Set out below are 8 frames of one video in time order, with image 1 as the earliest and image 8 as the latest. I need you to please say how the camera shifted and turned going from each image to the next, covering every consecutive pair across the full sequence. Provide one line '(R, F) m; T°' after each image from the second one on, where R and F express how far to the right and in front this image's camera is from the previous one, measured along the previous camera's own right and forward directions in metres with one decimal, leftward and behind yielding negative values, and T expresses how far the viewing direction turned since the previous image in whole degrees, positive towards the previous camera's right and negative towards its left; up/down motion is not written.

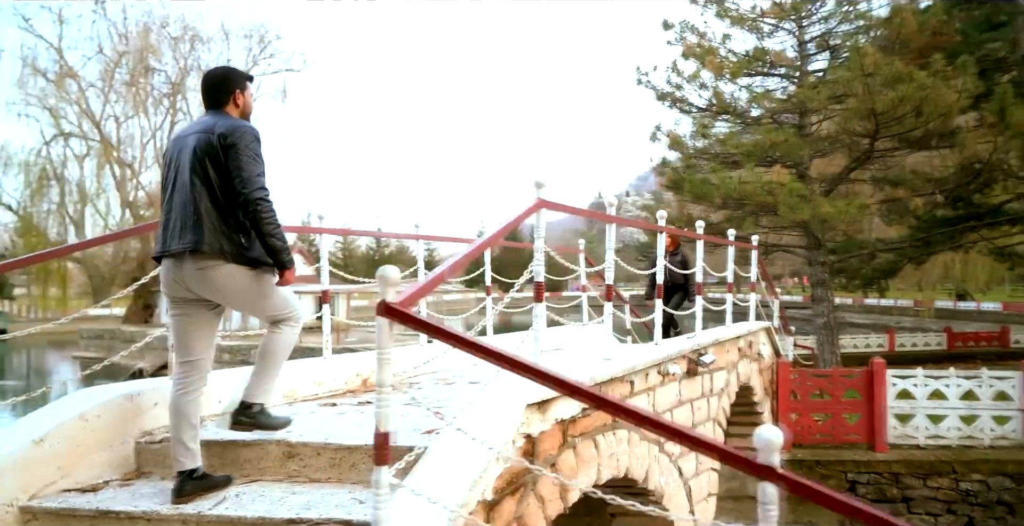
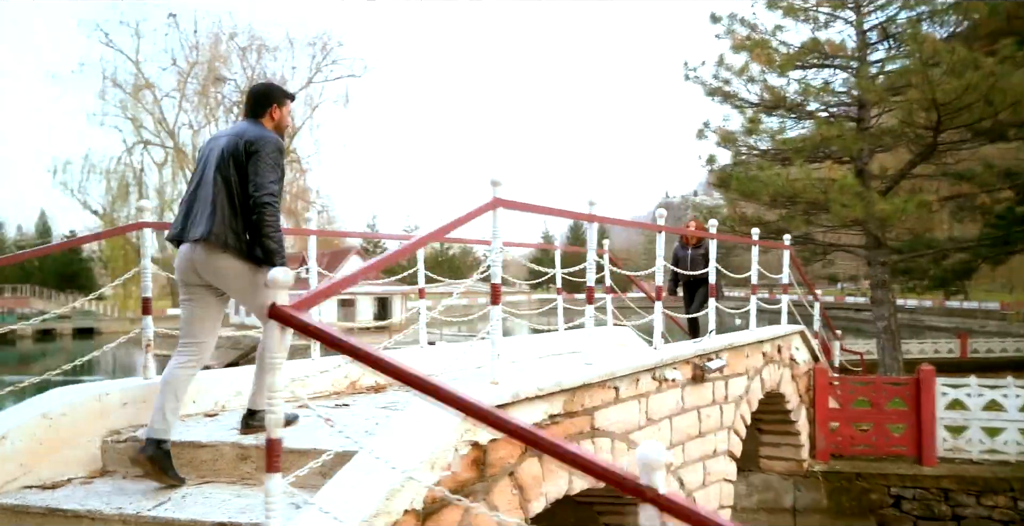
(+0.7, +0.2) m; -6°
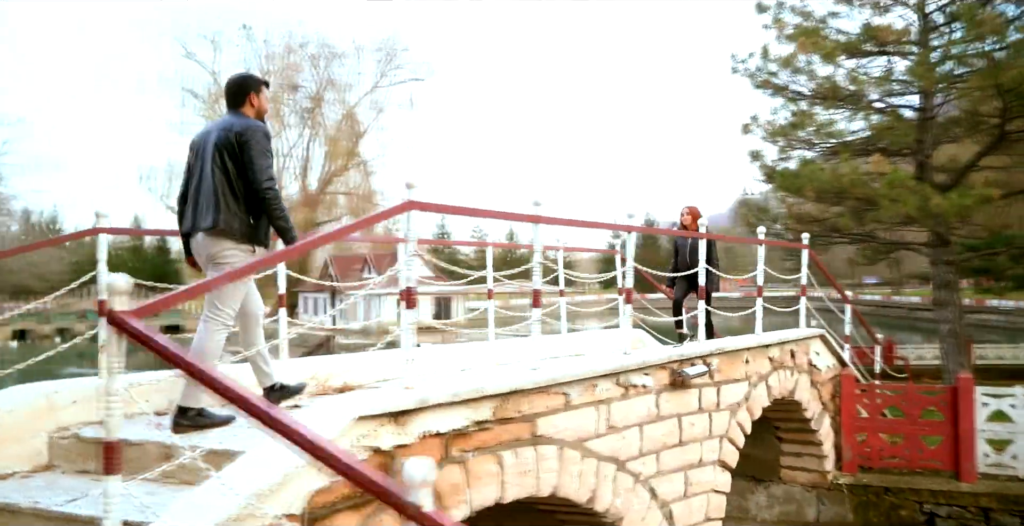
(+0.9, +0.1) m; -6°
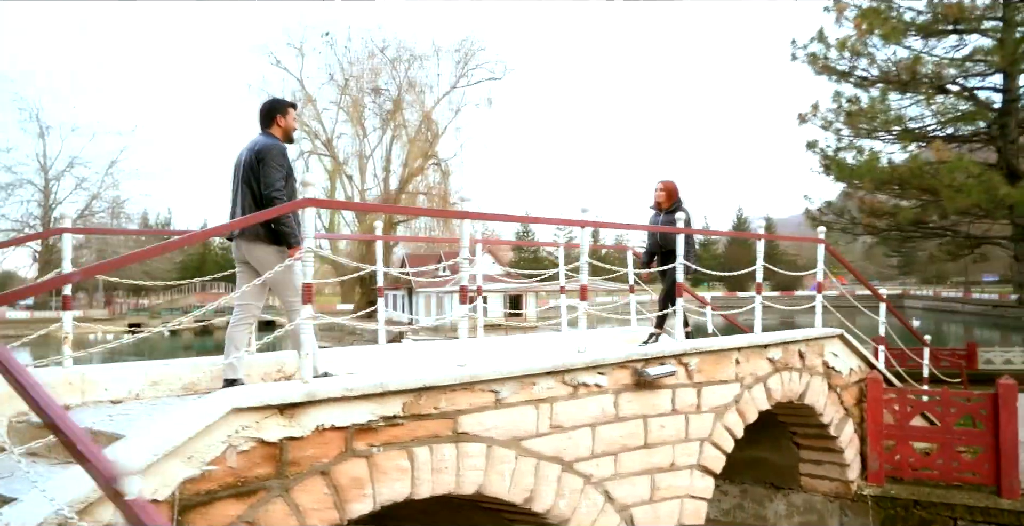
(+1.2, +0.1) m; -8°
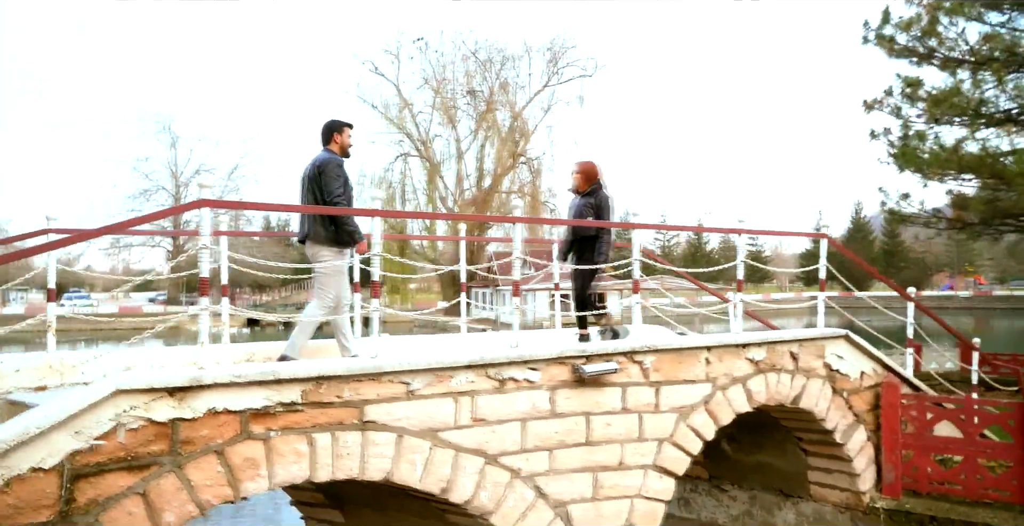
(+1.4, 0.0) m; -9°
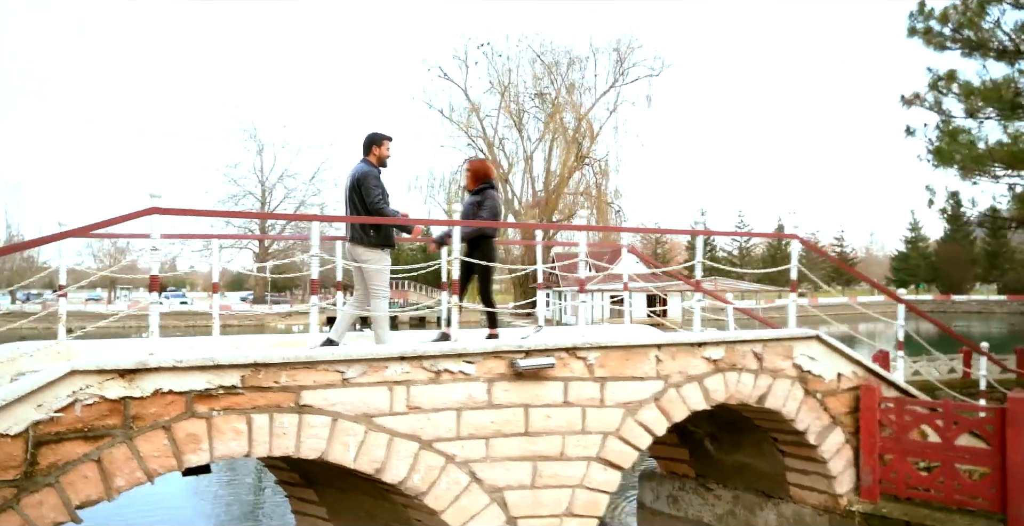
(+1.3, -0.3) m; -7°
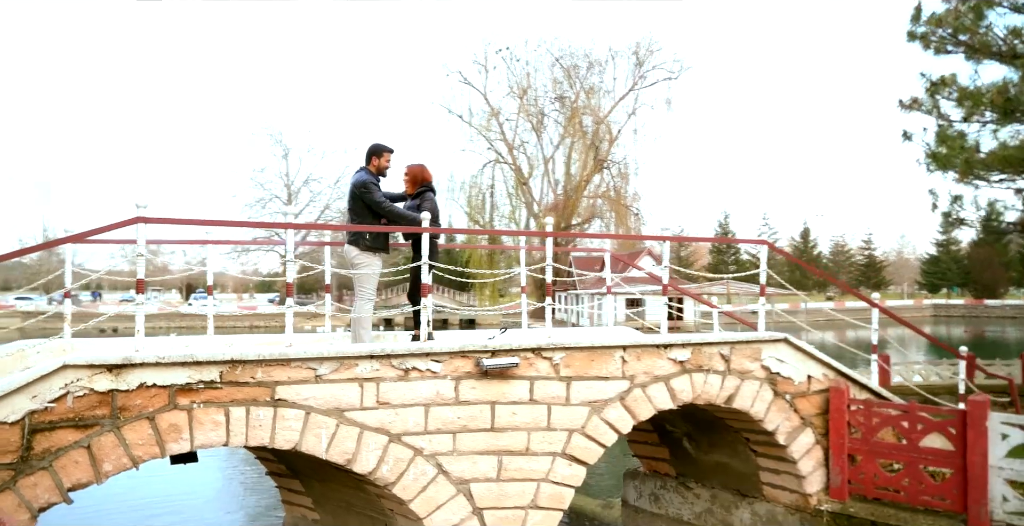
(+0.6, -0.3) m; -2°
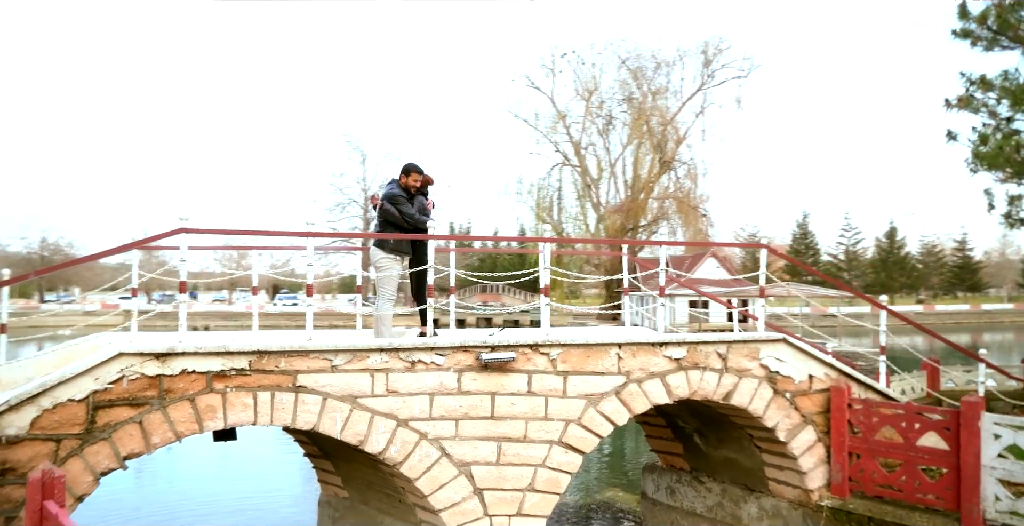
(+0.9, -0.6) m; -7°
